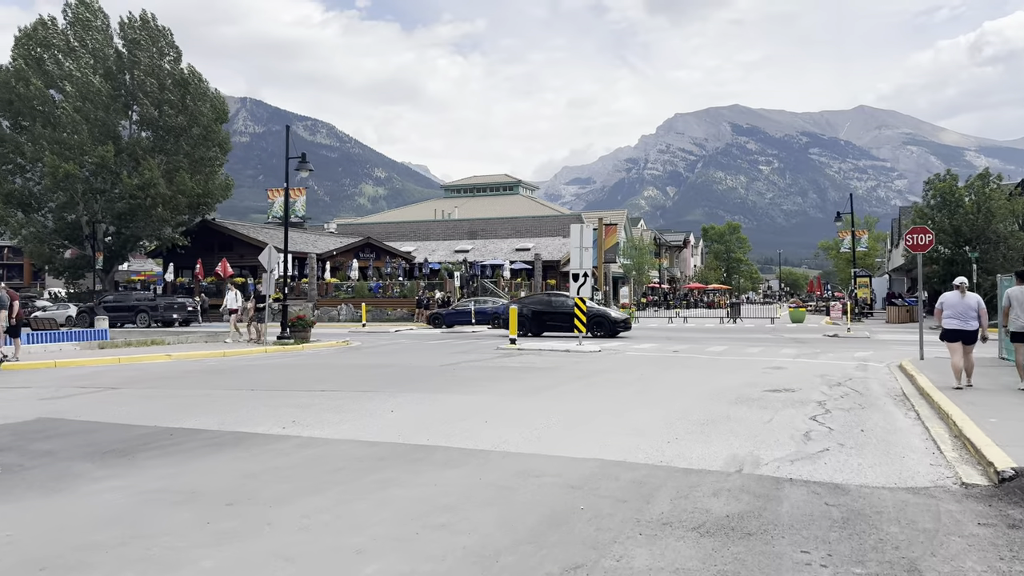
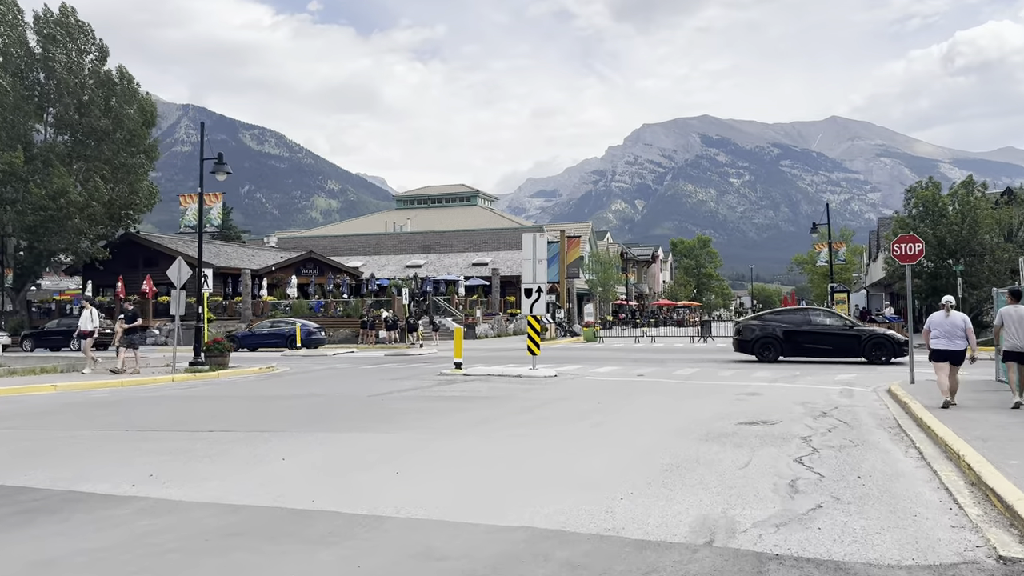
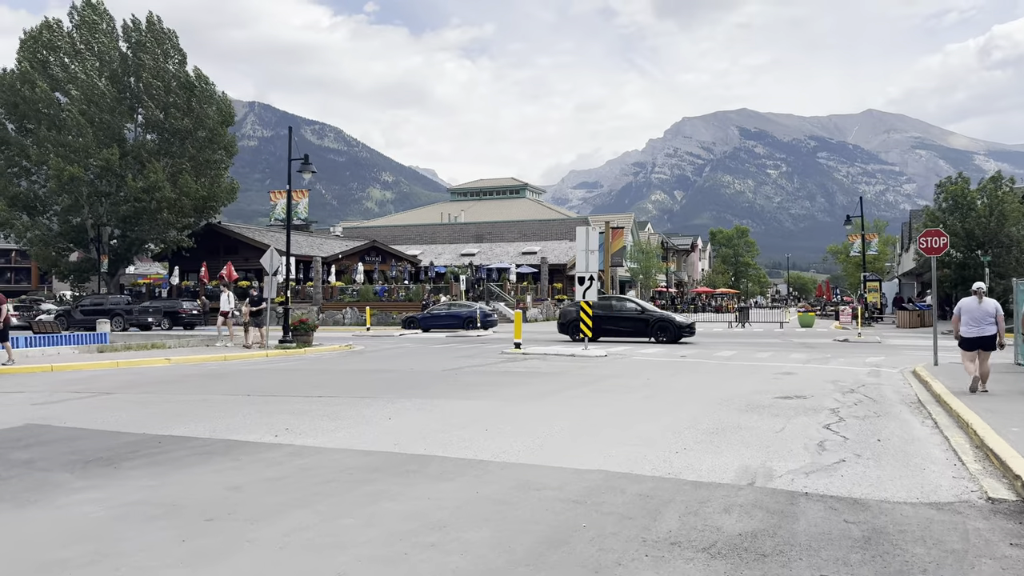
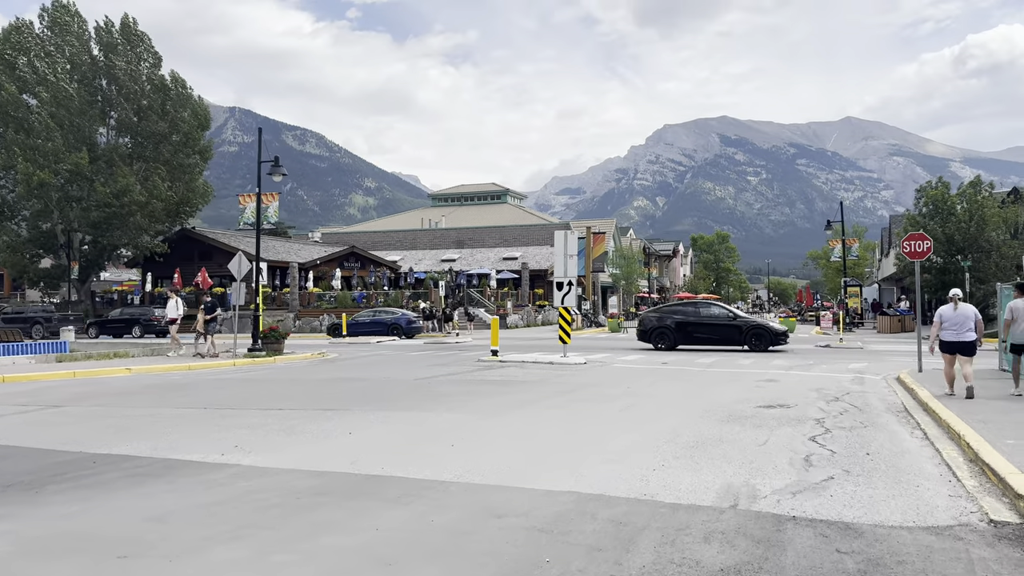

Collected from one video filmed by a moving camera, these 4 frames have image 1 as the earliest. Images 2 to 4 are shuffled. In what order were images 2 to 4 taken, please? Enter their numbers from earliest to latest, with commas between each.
3, 4, 2
